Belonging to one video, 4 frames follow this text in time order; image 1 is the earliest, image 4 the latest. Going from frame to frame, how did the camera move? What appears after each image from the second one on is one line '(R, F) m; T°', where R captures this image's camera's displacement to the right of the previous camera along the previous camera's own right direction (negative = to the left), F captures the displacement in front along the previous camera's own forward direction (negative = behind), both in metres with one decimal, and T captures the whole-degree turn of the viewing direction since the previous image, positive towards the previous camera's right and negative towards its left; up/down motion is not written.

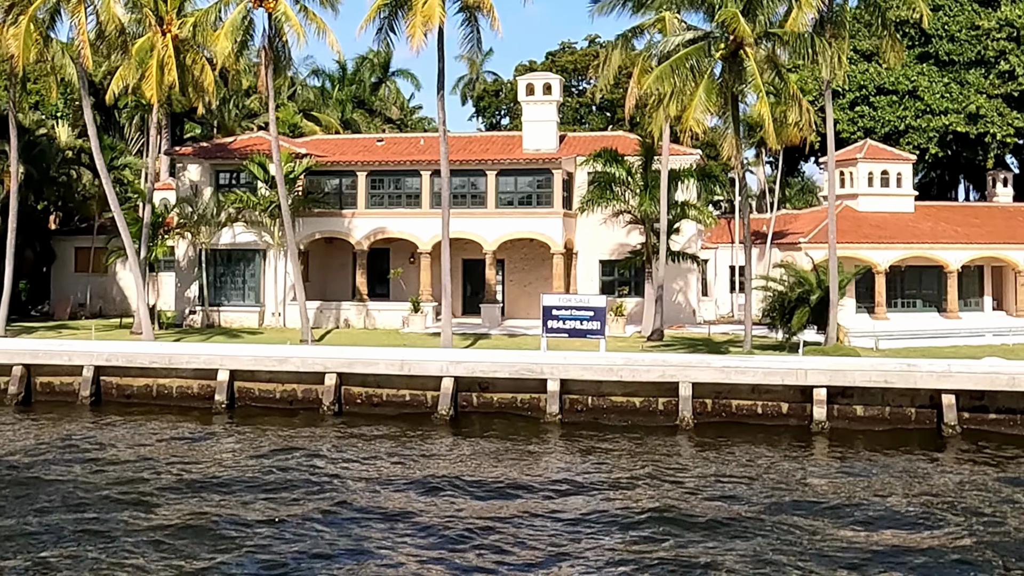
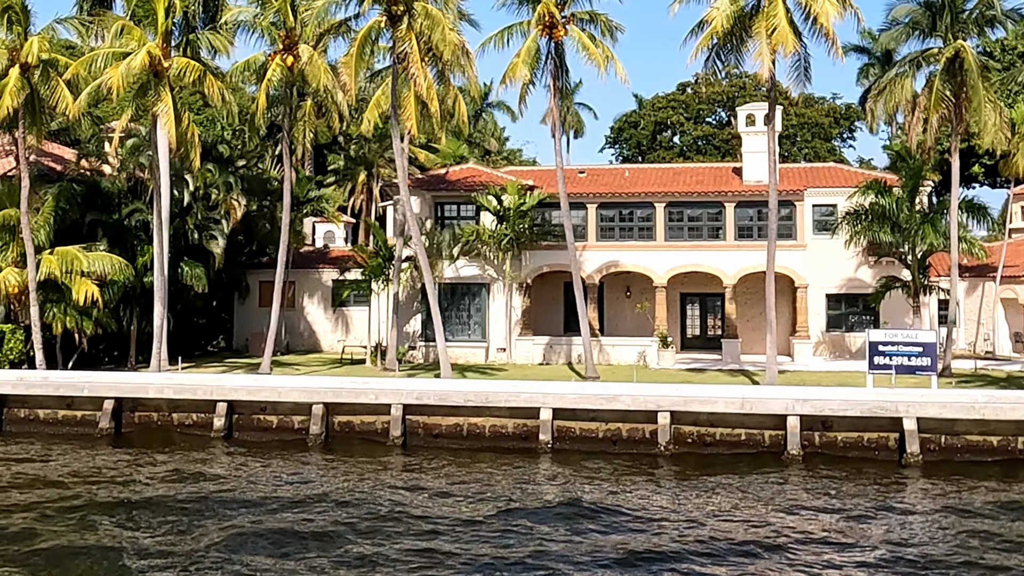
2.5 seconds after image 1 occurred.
(-6.3, +0.7) m; +1°
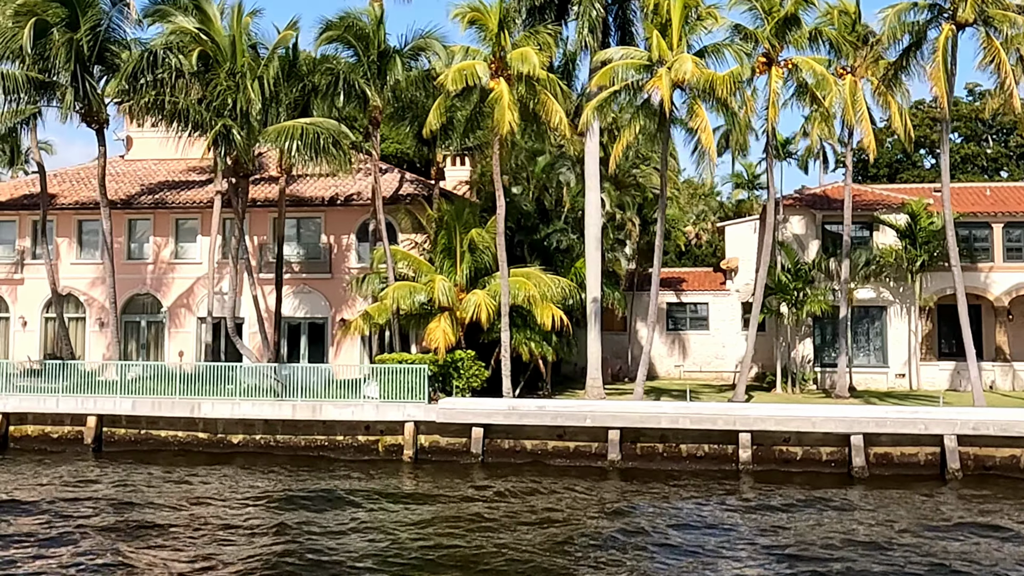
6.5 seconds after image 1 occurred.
(-9.9, +1.3) m; 0°
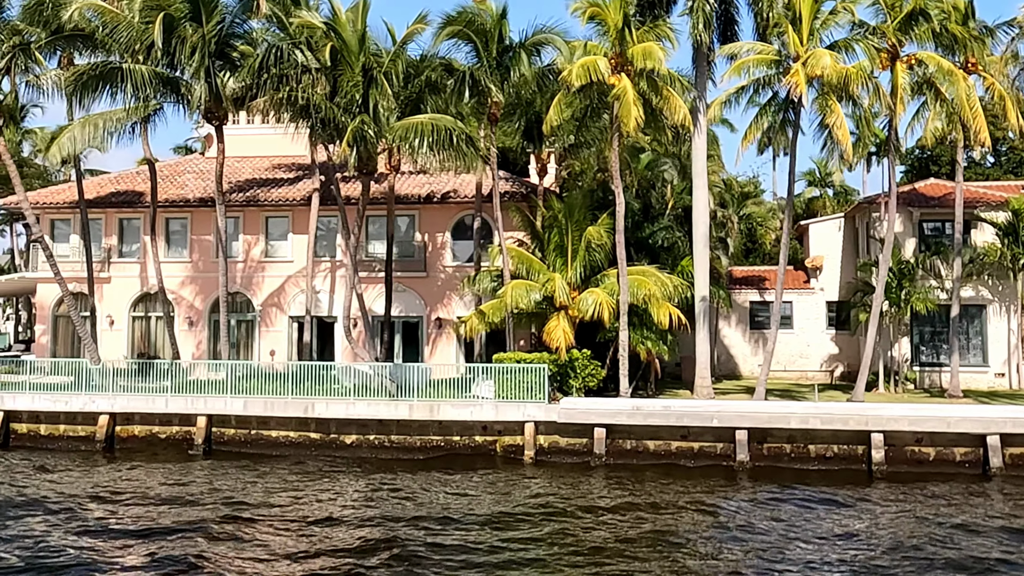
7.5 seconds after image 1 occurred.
(-2.3, +0.3) m; 0°
